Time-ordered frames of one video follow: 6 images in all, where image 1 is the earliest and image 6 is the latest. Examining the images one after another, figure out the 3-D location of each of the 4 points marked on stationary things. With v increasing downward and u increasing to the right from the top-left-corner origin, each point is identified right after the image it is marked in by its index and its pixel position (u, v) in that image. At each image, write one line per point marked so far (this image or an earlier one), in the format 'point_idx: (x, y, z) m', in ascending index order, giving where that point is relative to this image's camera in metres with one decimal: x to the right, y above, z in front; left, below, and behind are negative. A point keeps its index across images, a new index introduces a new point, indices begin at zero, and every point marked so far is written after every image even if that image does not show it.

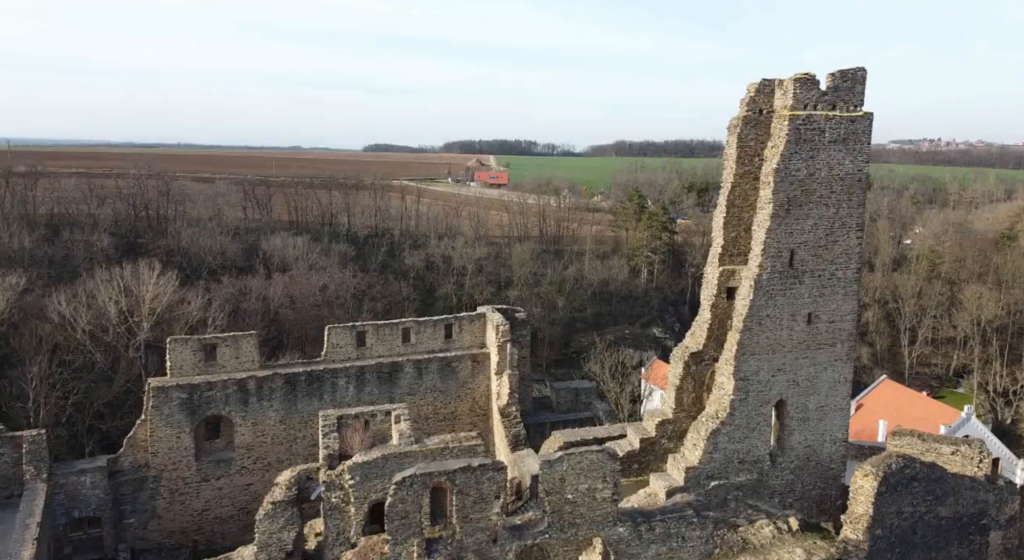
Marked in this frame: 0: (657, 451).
0: (+2.9, -3.4, +13.6) m
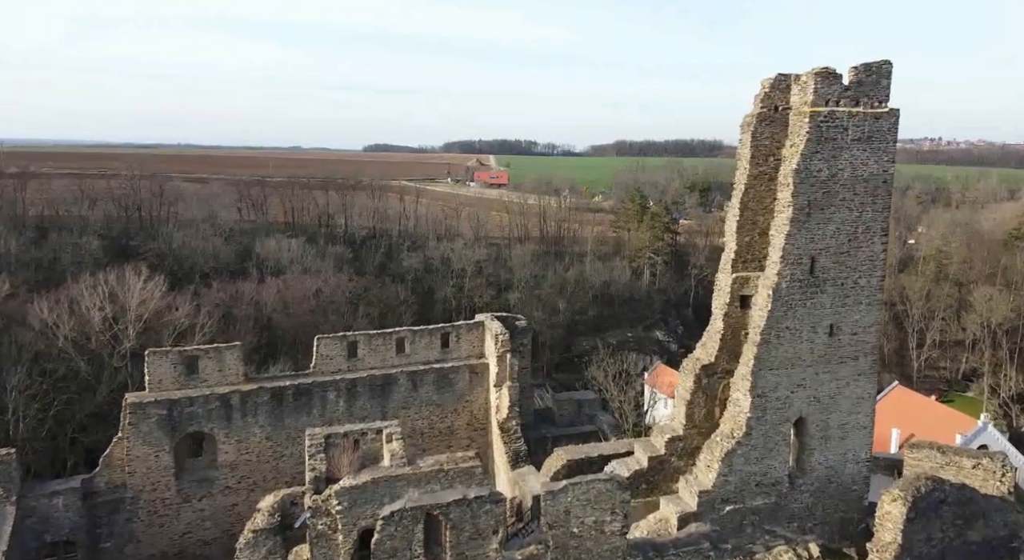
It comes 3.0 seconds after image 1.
0: (+2.9, -3.5, +12.8) m
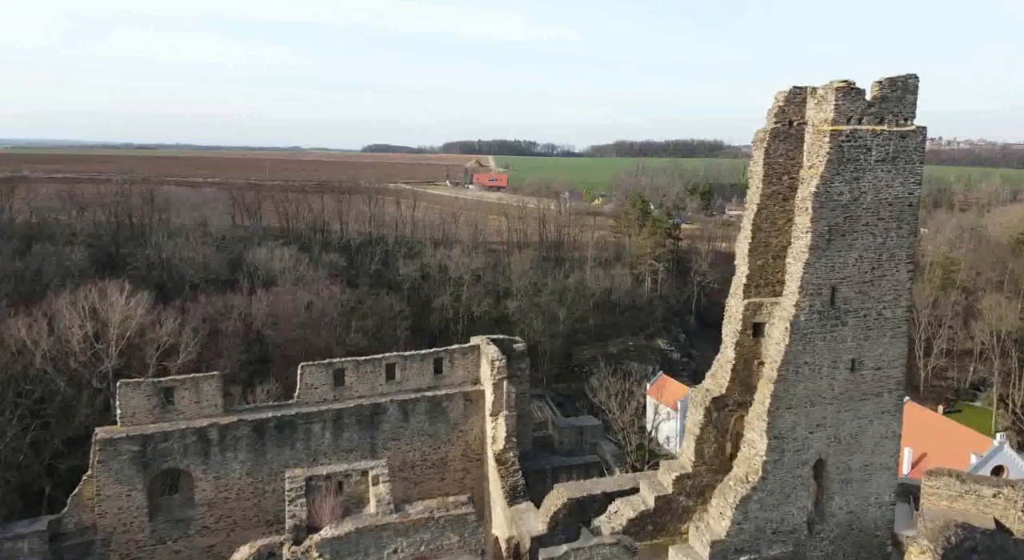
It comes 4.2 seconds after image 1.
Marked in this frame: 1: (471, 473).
0: (+2.8, -4.0, +11.9) m
1: (-0.9, -4.1, +14.5) m
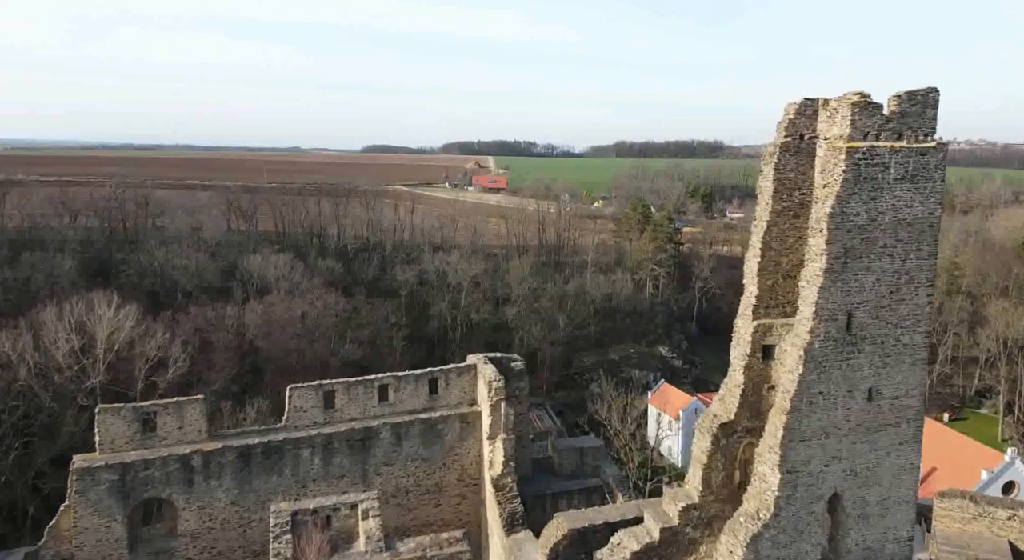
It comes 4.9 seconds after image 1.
0: (+2.8, -4.3, +11.4) m
1: (-0.9, -4.4, +13.9) m
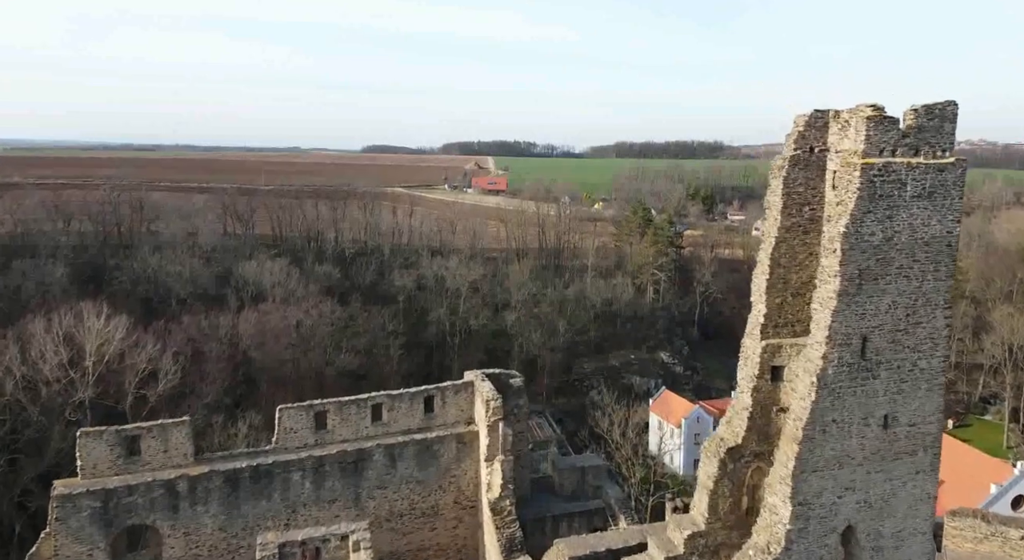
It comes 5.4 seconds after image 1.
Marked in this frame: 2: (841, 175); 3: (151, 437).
0: (+2.7, -4.6, +10.9) m
1: (-0.9, -4.7, +13.5) m
2: (+4.4, +1.4, +9.2) m
3: (-6.1, -2.7, +11.8) m
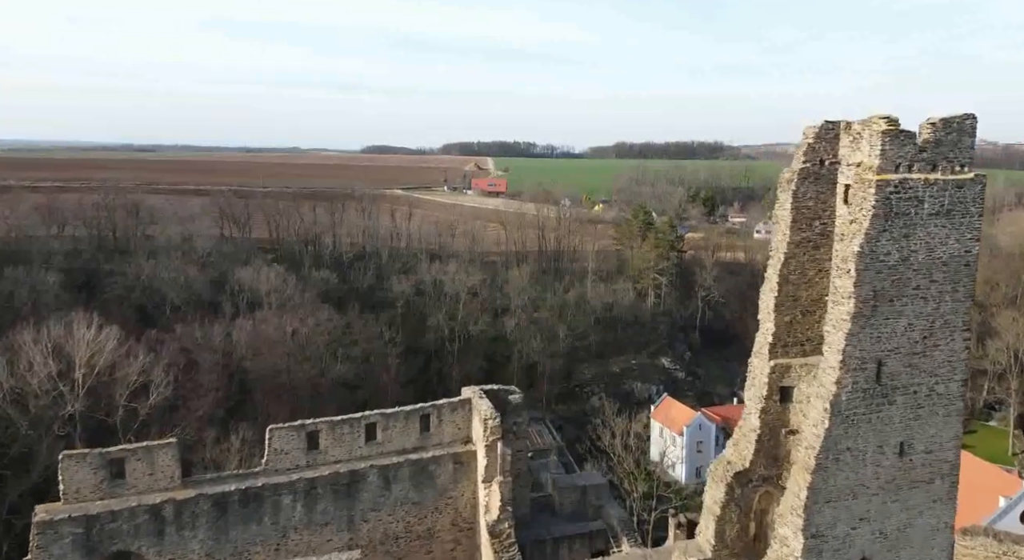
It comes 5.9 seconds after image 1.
0: (+2.7, -4.9, +10.5) m
1: (-0.9, -5.0, +13.1) m
2: (+4.4, +1.1, +8.8) m
3: (-6.2, -2.9, +11.3) m
